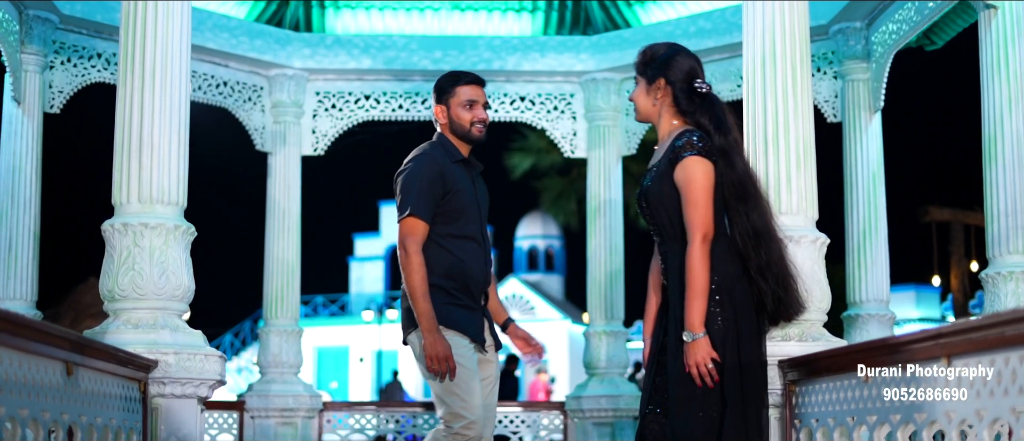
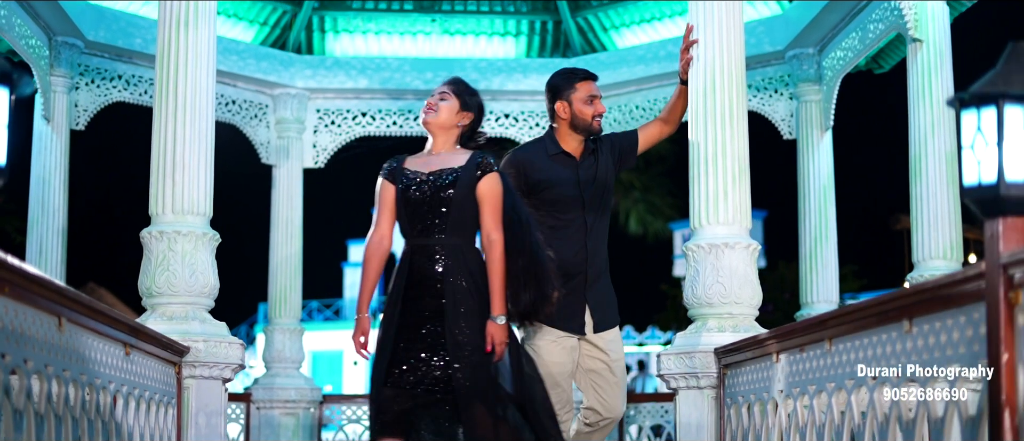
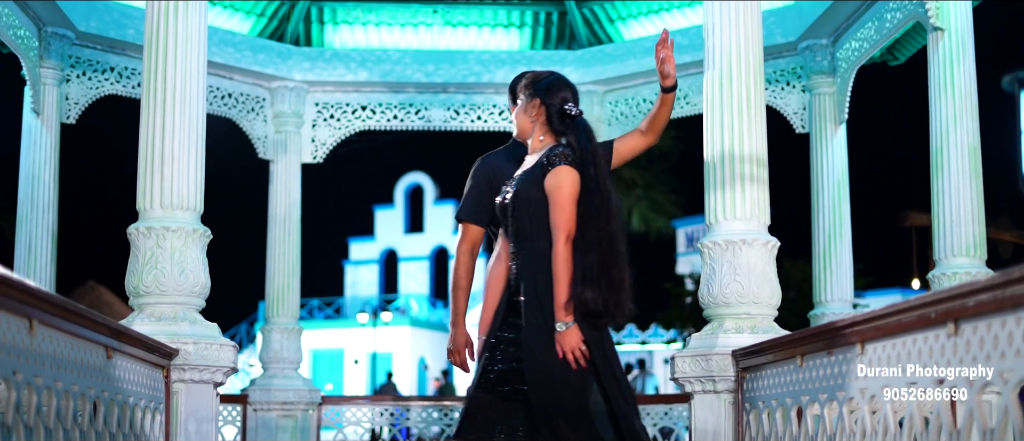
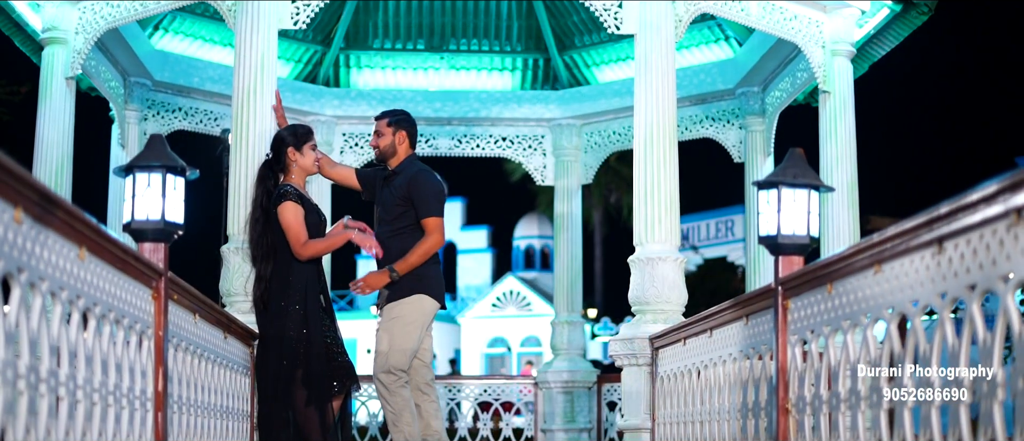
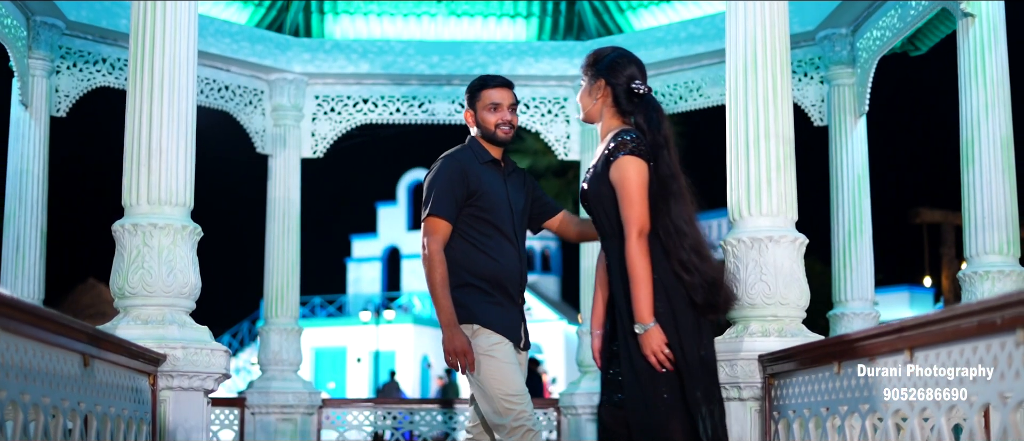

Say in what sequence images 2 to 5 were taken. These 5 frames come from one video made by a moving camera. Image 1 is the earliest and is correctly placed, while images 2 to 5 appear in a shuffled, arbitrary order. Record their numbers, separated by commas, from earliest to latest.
5, 3, 2, 4
